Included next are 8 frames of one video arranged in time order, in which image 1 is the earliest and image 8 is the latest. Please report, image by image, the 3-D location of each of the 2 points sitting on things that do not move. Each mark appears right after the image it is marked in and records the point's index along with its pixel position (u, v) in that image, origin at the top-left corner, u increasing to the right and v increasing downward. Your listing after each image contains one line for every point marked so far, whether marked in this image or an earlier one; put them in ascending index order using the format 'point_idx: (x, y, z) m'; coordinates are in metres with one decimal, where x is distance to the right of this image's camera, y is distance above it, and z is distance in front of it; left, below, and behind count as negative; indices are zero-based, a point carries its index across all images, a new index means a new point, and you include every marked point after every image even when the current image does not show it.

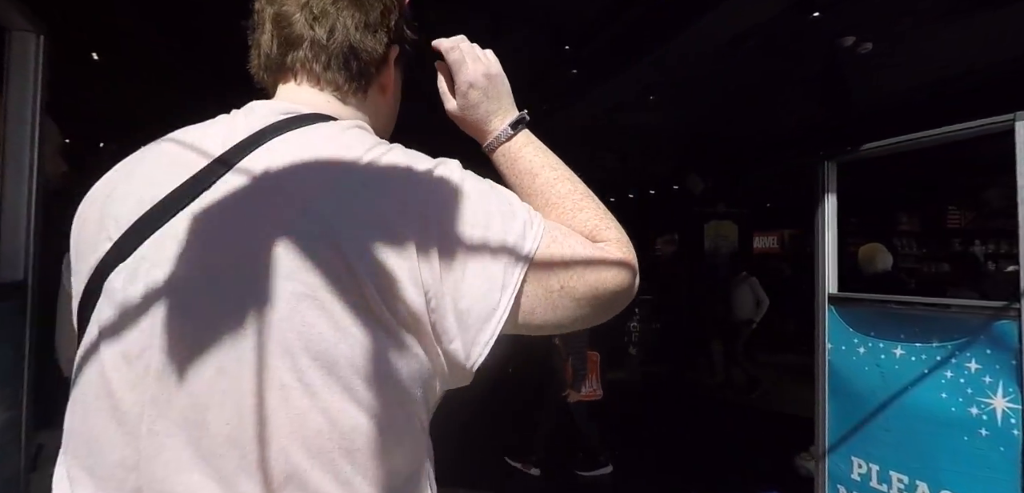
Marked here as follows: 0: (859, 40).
0: (+2.4, +1.4, +3.4) m
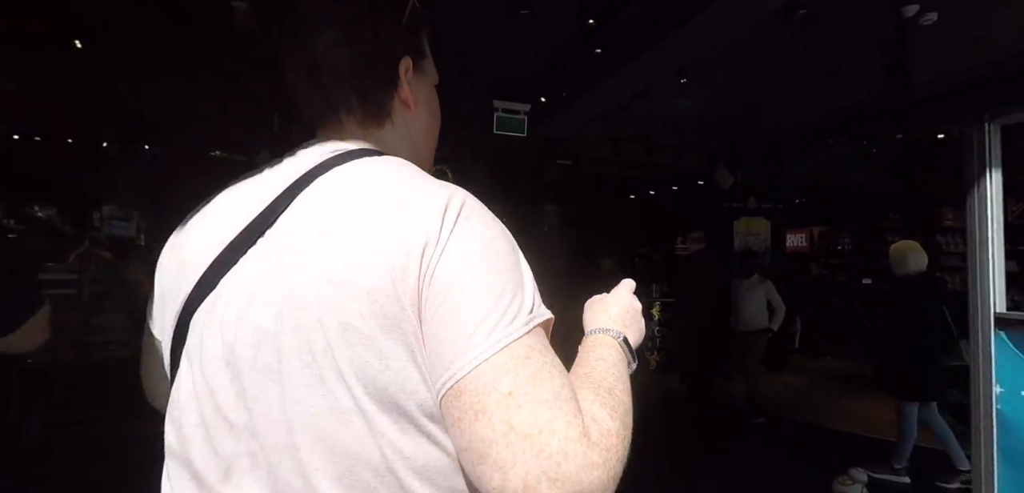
0: (+2.5, +1.5, +2.9) m
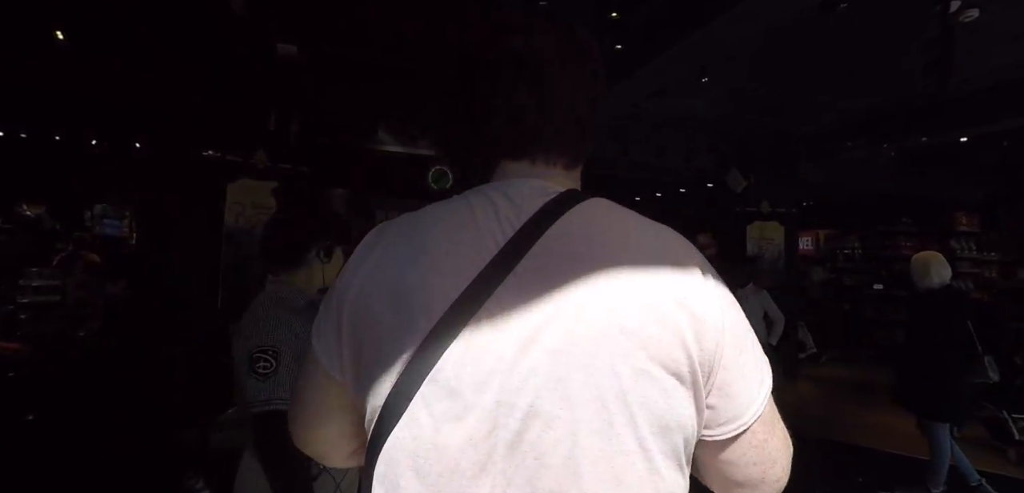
0: (+2.6, +1.4, +2.7) m
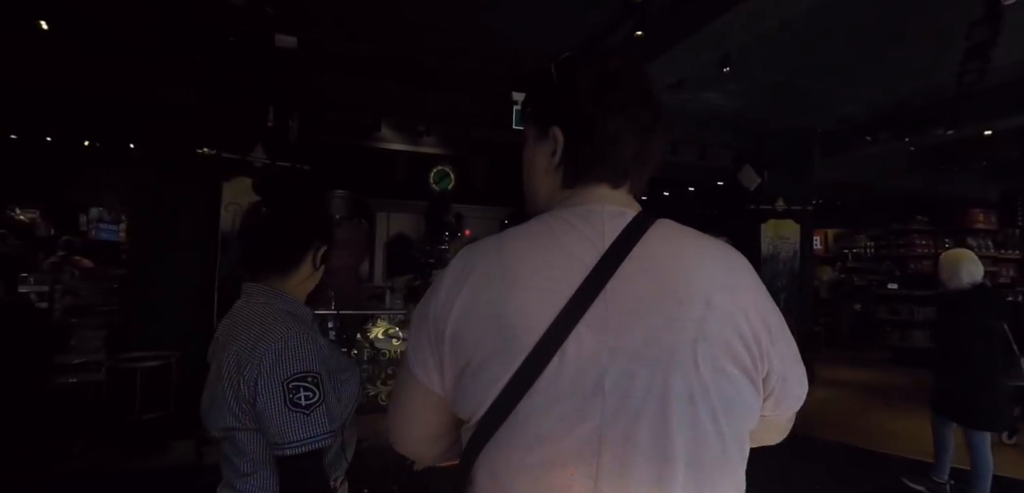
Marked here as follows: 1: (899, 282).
0: (+2.7, +1.4, +2.6) m
1: (+5.9, -0.5, +7.2) m
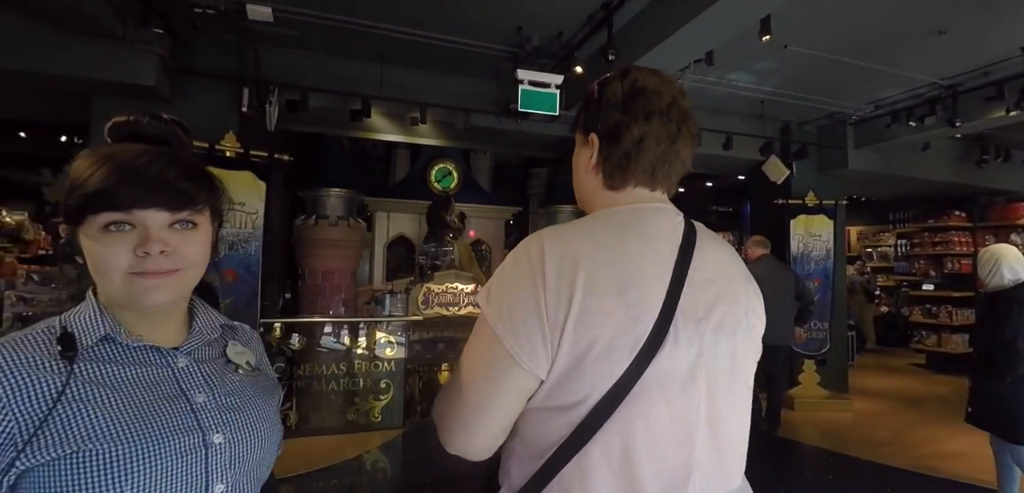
0: (+2.7, +1.4, +2.1) m
1: (+5.9, -0.5, +6.7) m
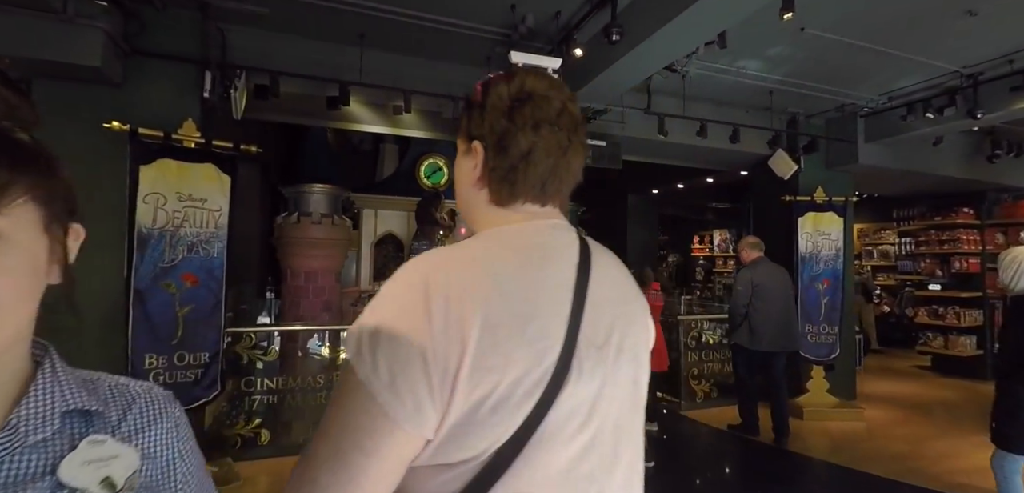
0: (+2.7, +1.4, +1.8) m
1: (+5.8, -0.5, +6.5) m
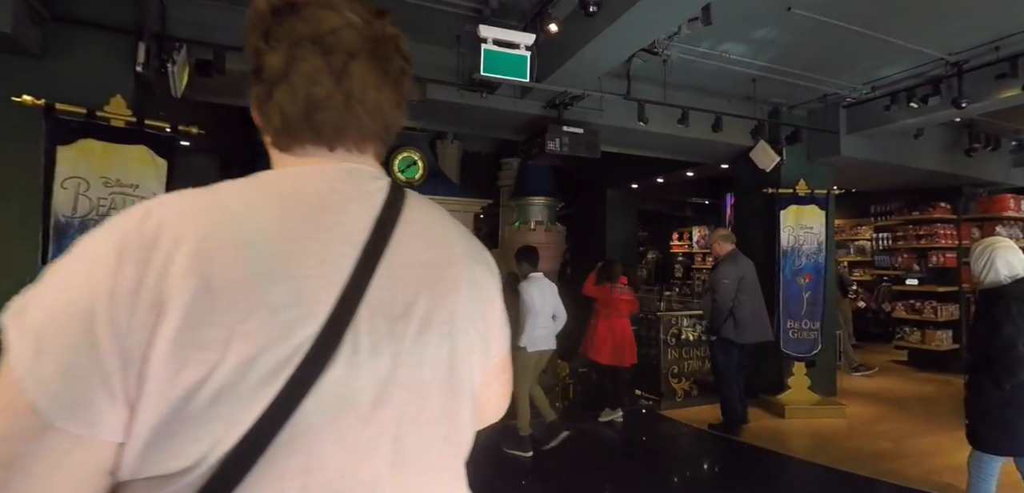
0: (+2.6, +1.5, +1.7) m
1: (+5.5, -0.4, +6.5) m
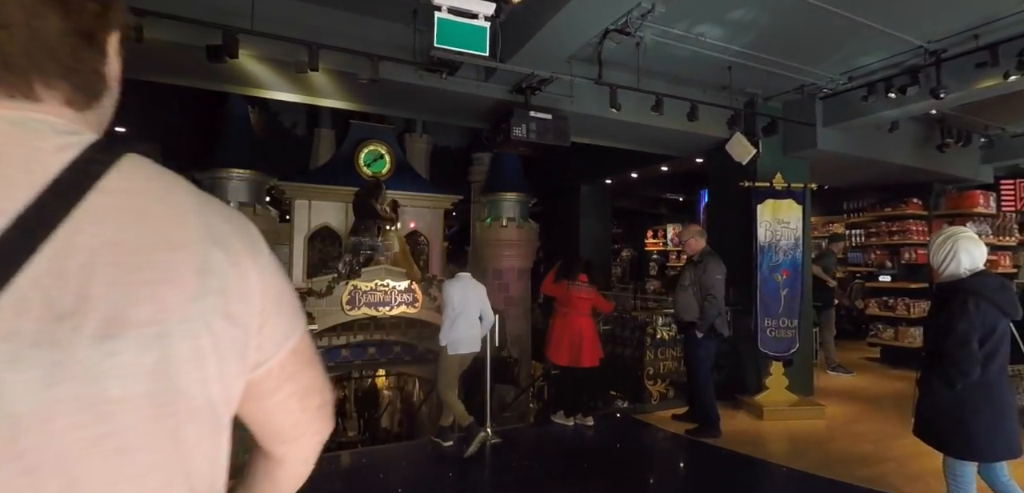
0: (+2.4, +1.5, +1.5) m
1: (+5.1, -0.4, +6.5) m
